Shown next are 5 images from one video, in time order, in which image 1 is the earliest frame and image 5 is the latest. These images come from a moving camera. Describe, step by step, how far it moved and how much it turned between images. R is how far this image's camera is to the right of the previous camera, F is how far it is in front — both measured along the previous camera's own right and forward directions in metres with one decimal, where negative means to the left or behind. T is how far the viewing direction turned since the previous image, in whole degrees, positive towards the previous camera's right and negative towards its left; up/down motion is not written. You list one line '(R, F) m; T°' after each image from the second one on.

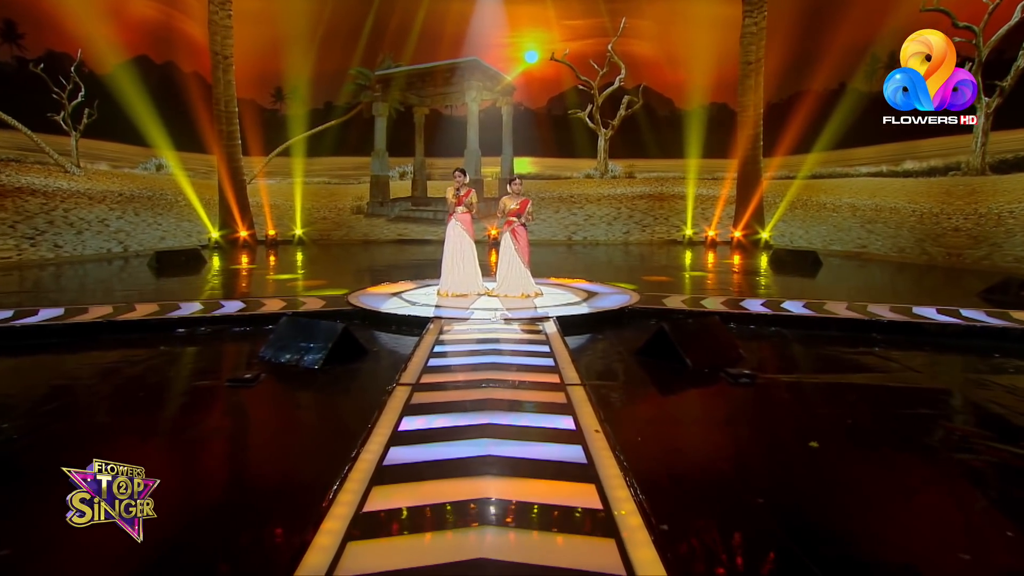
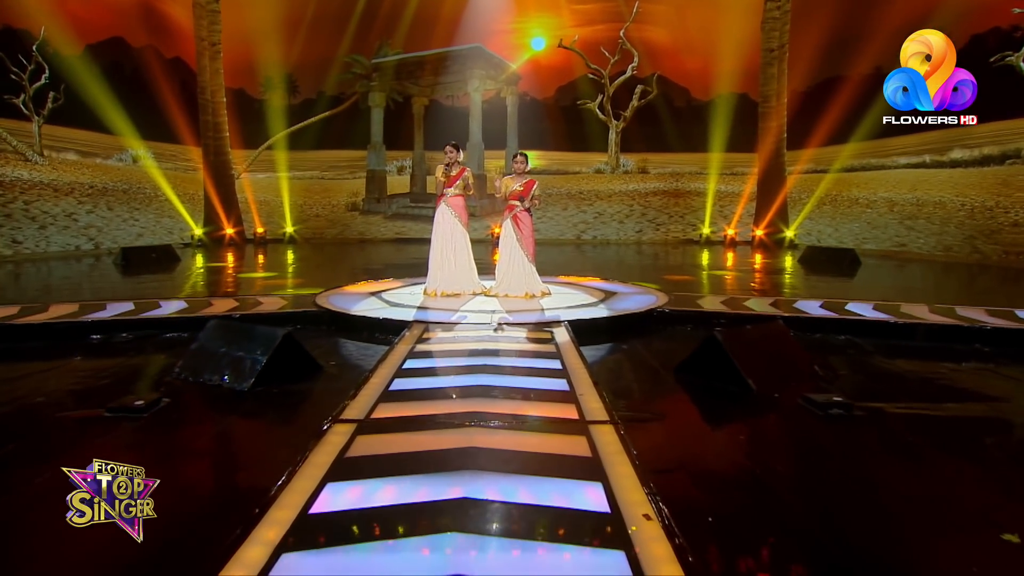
(0.0, +0.8) m; -1°
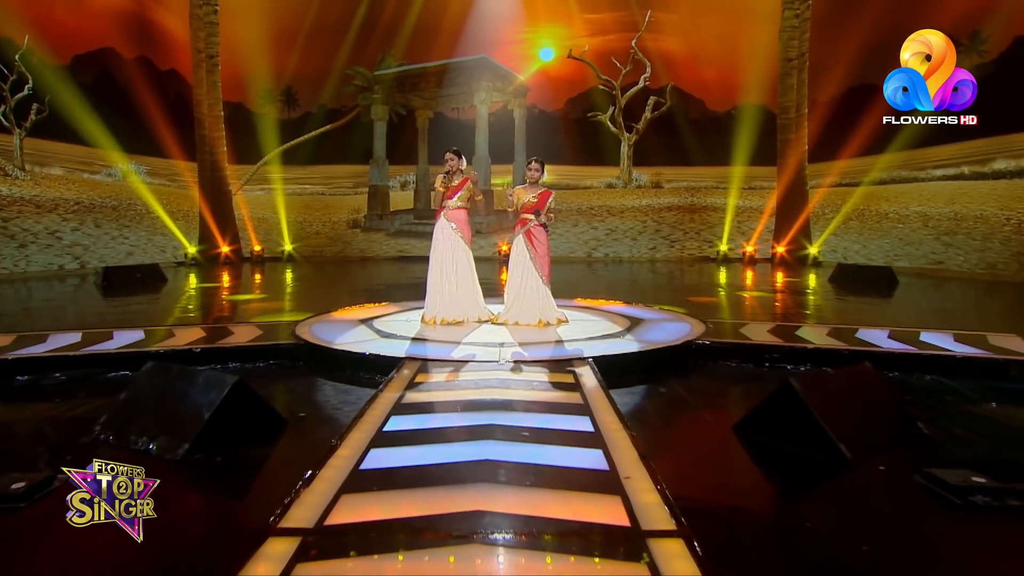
(0.0, +0.6) m; -1°
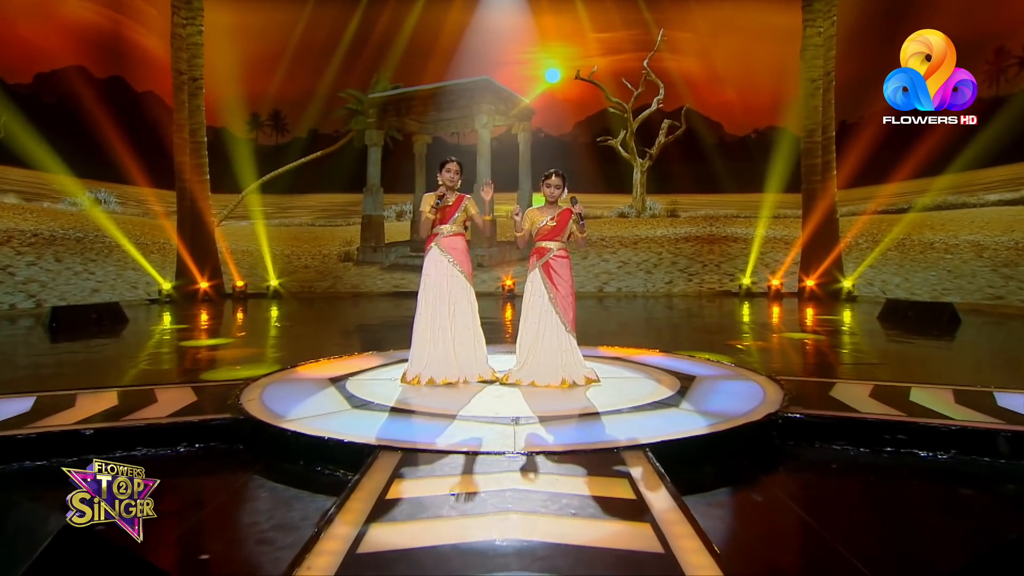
(-0.1, +0.9) m; 0°
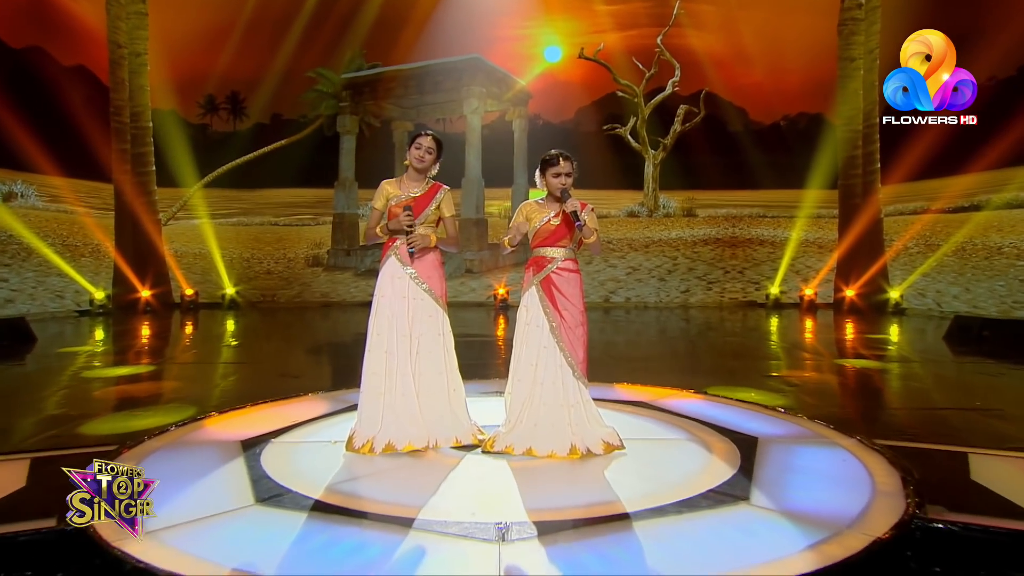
(0.0, +1.3) m; 0°
